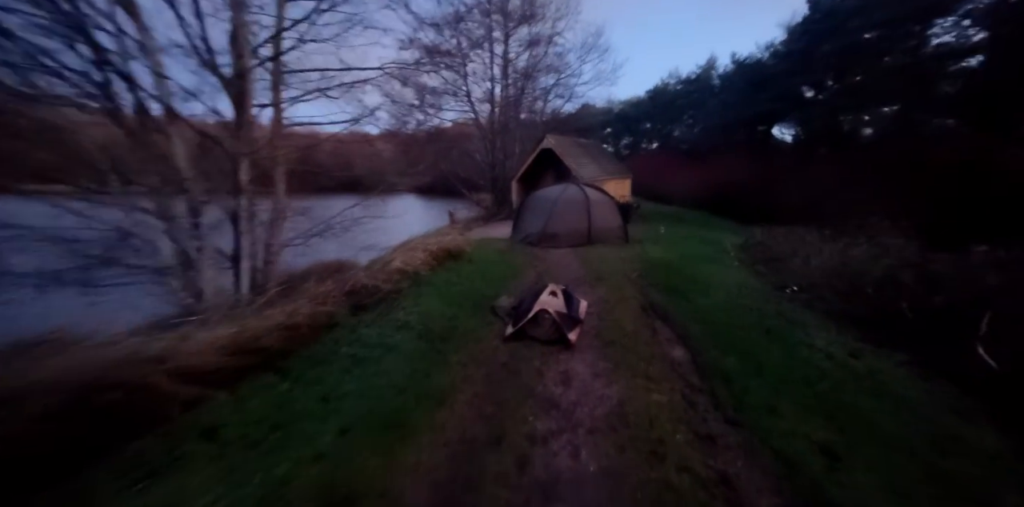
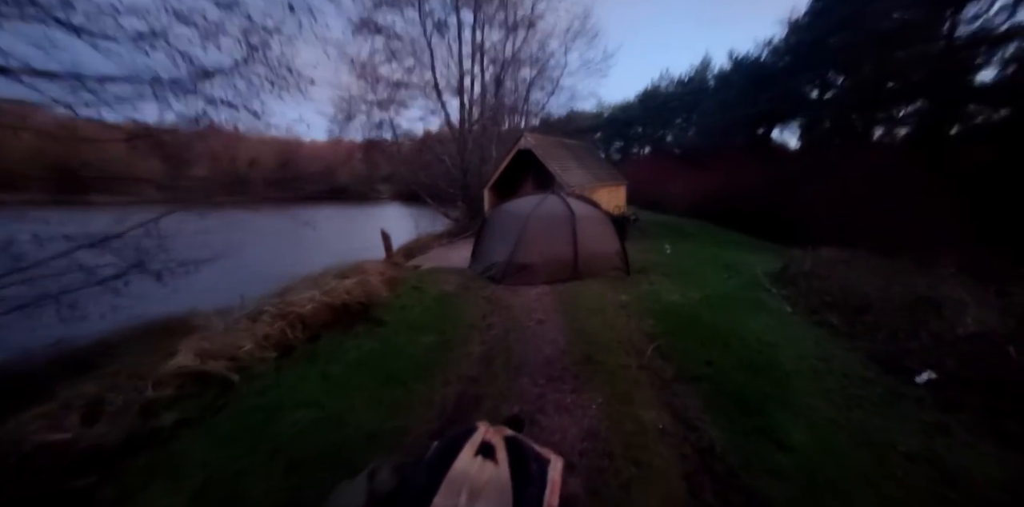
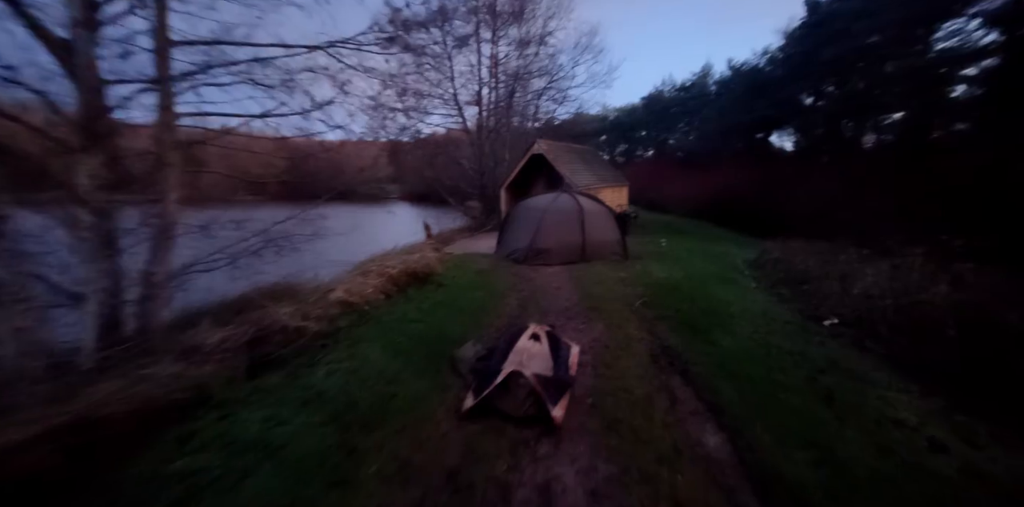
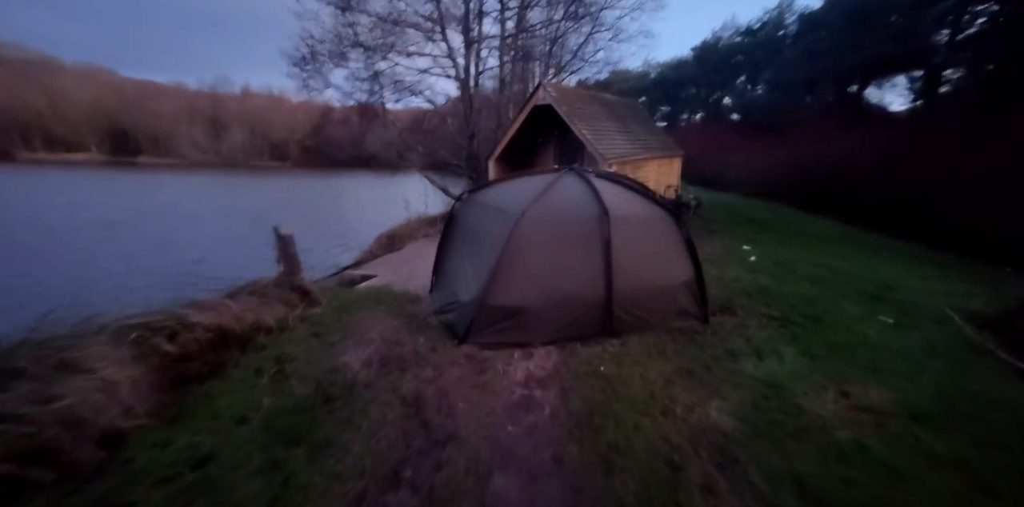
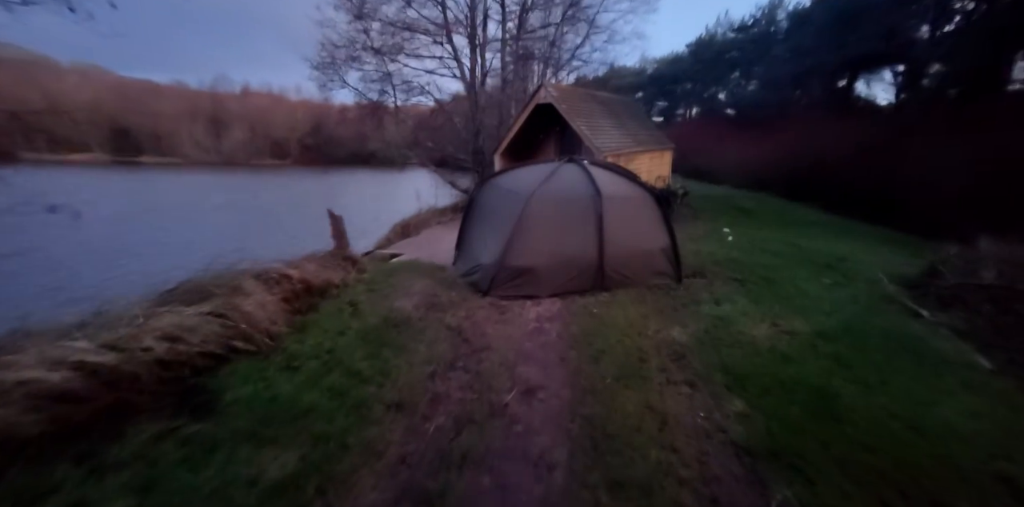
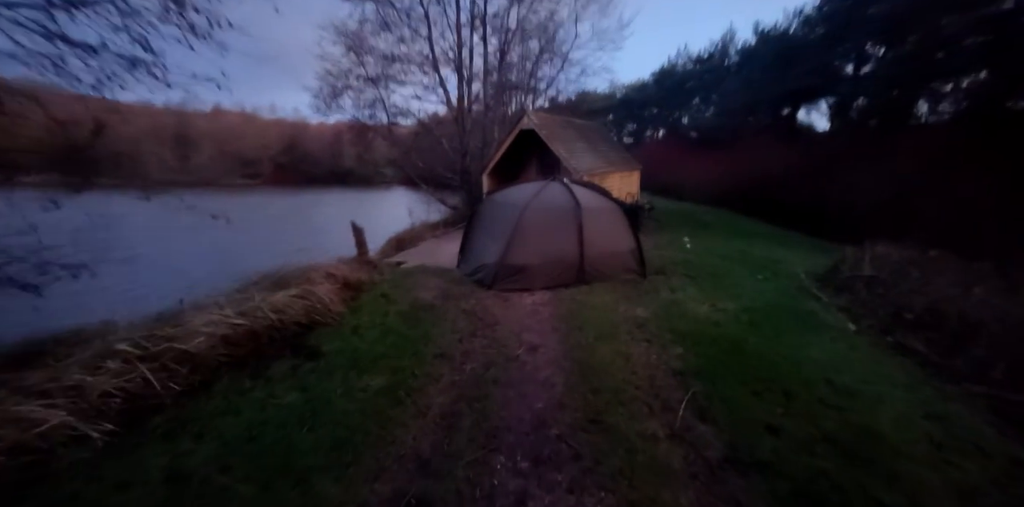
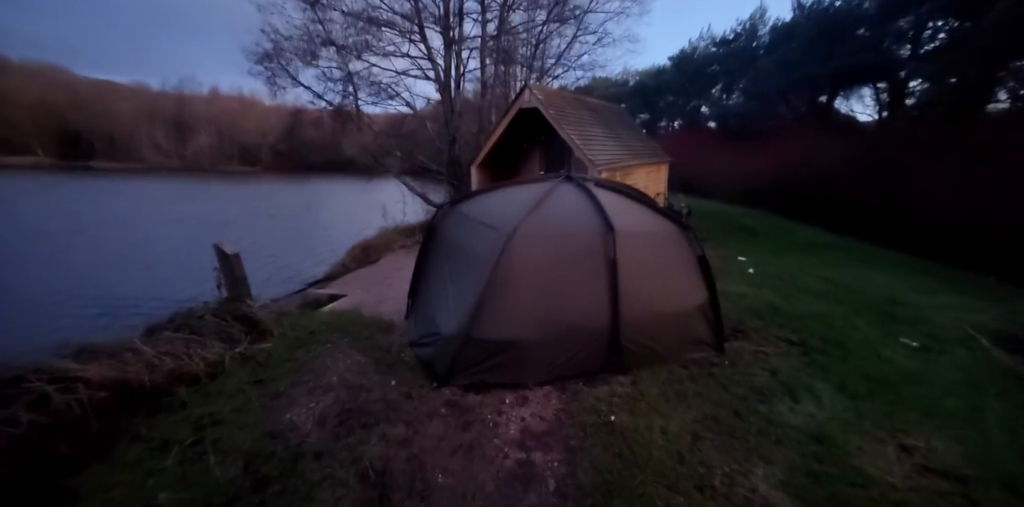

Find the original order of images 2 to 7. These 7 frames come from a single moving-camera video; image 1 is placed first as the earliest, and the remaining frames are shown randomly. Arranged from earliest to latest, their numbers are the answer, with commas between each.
3, 2, 6, 5, 4, 7
